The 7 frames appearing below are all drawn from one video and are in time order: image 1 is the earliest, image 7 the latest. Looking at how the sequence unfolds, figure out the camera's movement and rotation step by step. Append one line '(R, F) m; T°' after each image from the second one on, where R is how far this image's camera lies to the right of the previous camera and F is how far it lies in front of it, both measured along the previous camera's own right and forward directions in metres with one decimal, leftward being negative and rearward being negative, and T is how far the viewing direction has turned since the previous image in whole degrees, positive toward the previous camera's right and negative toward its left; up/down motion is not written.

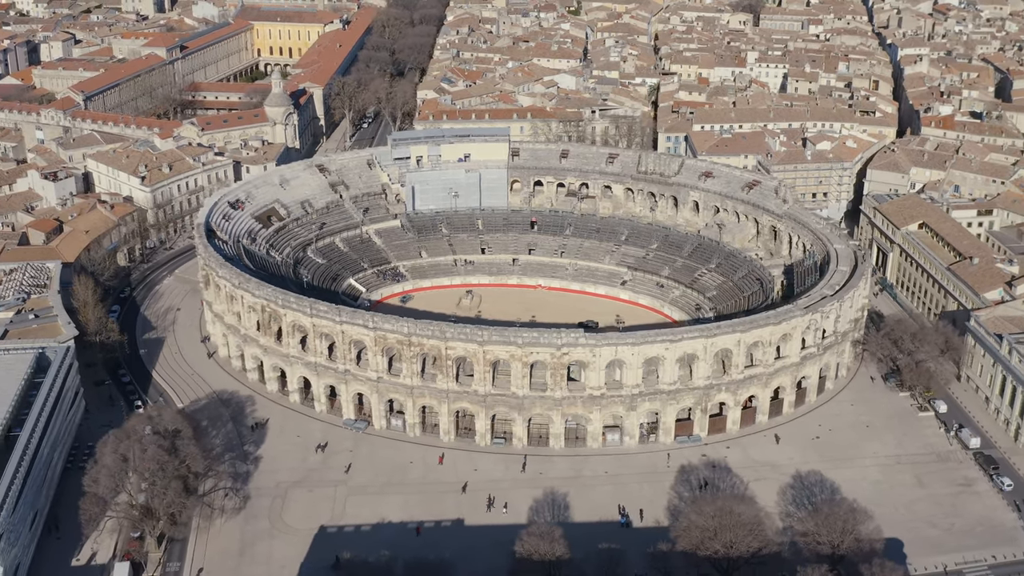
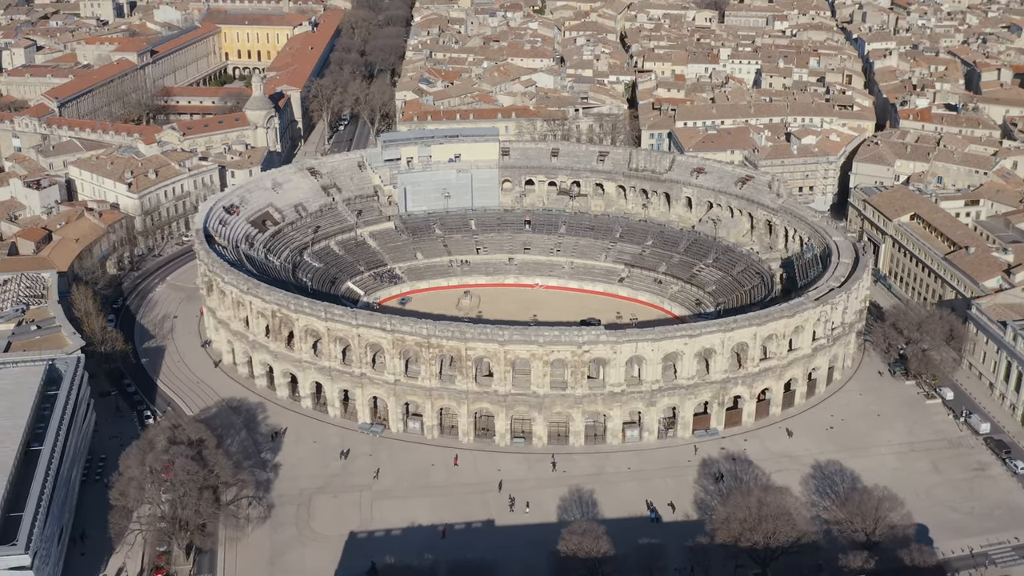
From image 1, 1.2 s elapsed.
(-4.8, +0.3) m; +3°
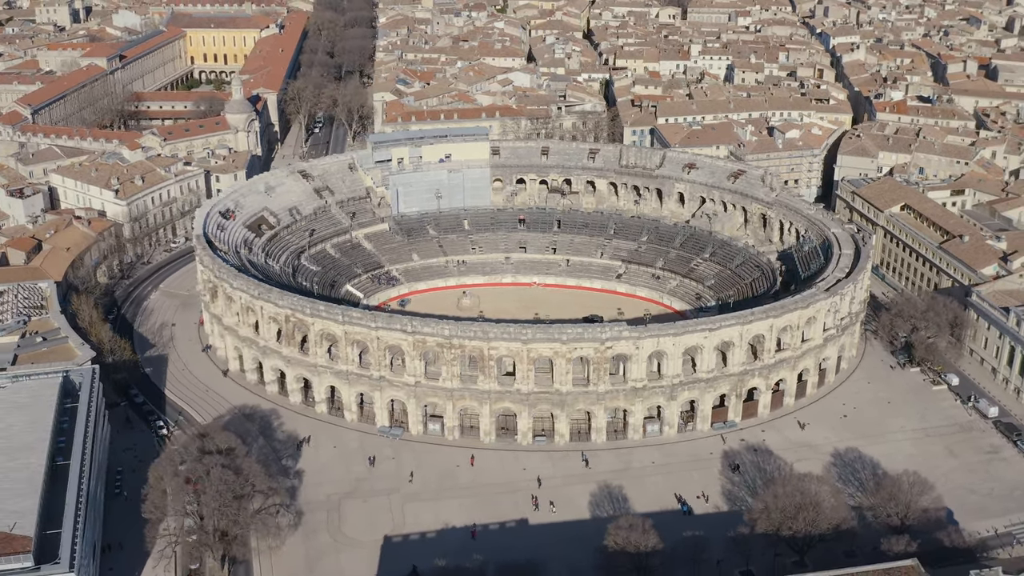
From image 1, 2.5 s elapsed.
(-5.2, +0.3) m; +3°
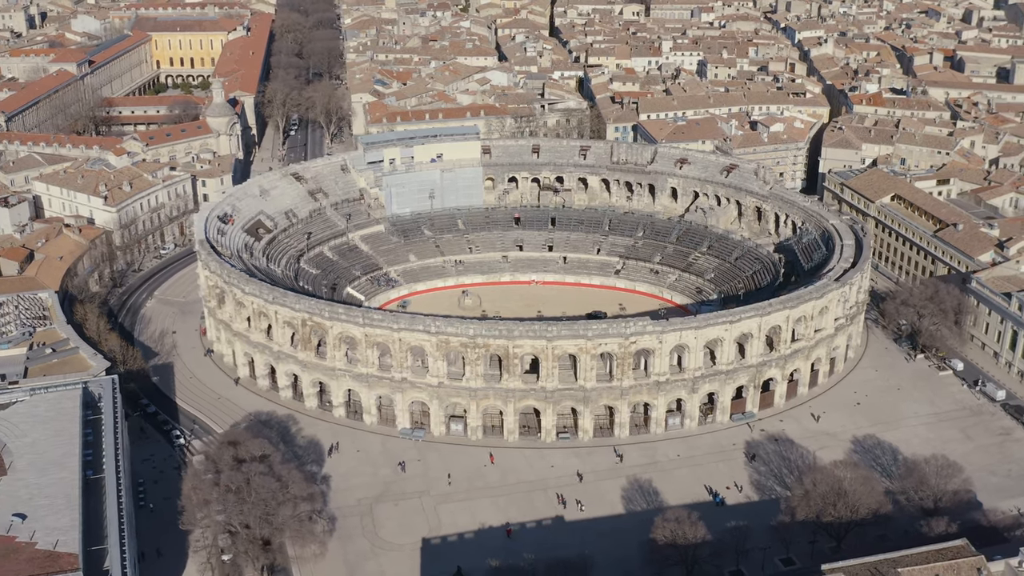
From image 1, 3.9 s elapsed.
(-5.4, +0.3) m; +3°
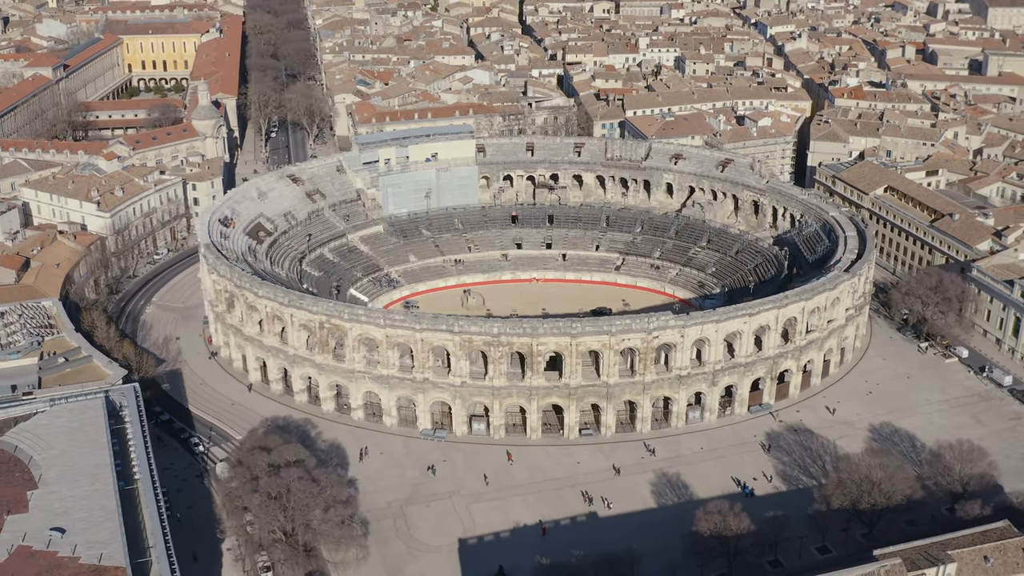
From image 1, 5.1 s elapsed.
(-4.8, +0.2) m; +2°
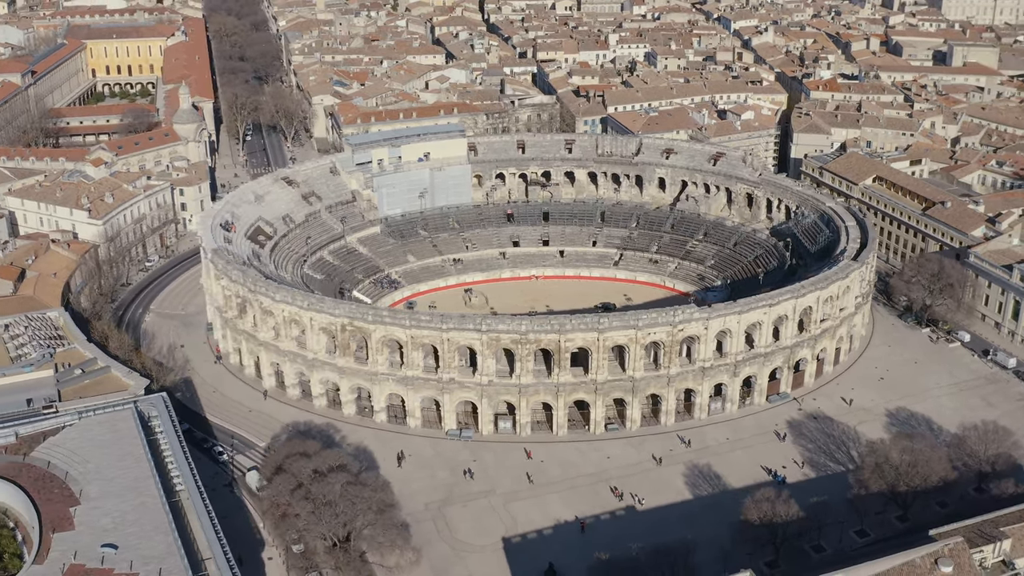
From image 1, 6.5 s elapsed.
(-5.8, +0.2) m; +3°
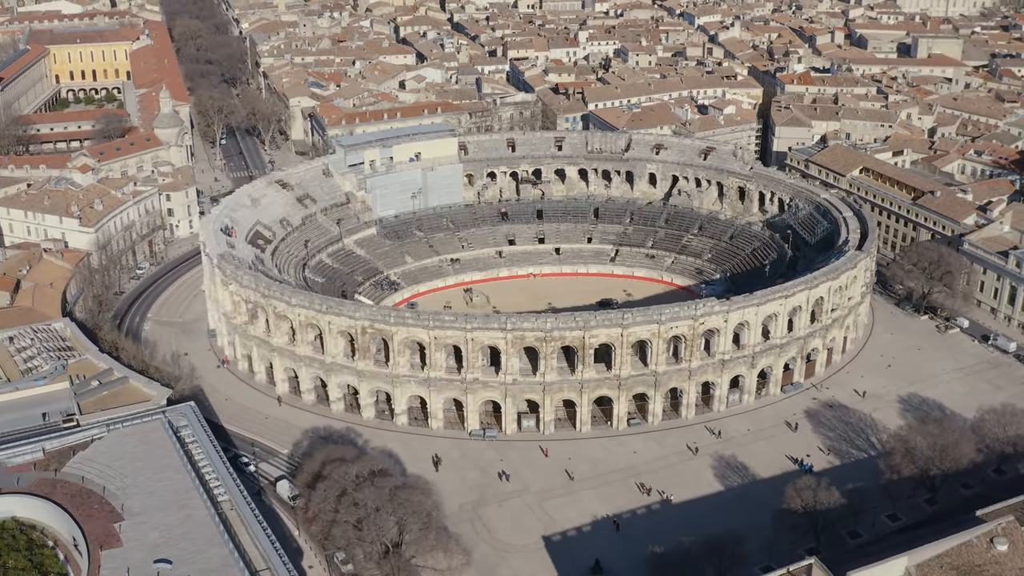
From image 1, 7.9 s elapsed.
(-5.5, +0.2) m; +3°
